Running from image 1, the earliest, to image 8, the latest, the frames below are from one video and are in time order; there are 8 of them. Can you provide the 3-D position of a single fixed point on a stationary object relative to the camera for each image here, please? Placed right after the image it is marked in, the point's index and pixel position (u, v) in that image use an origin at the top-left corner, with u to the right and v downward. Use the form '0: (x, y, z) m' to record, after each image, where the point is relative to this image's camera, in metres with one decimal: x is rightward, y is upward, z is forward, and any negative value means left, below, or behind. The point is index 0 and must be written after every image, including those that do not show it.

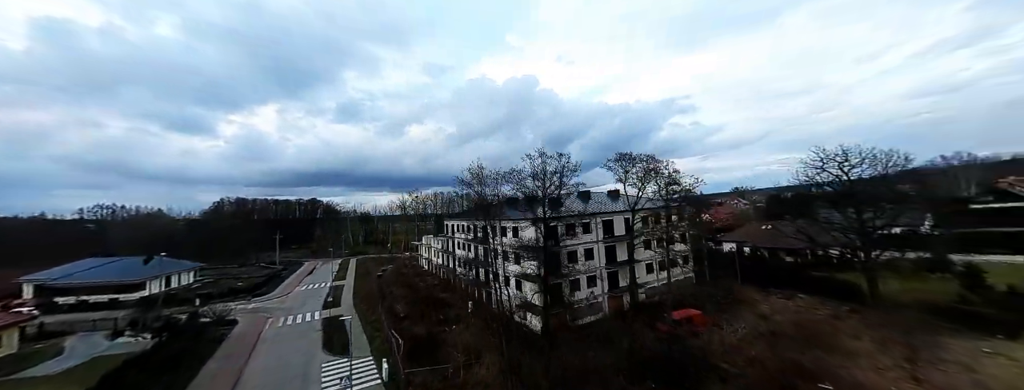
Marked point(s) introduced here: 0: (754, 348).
0: (+12.1, -7.5, +14.4) m
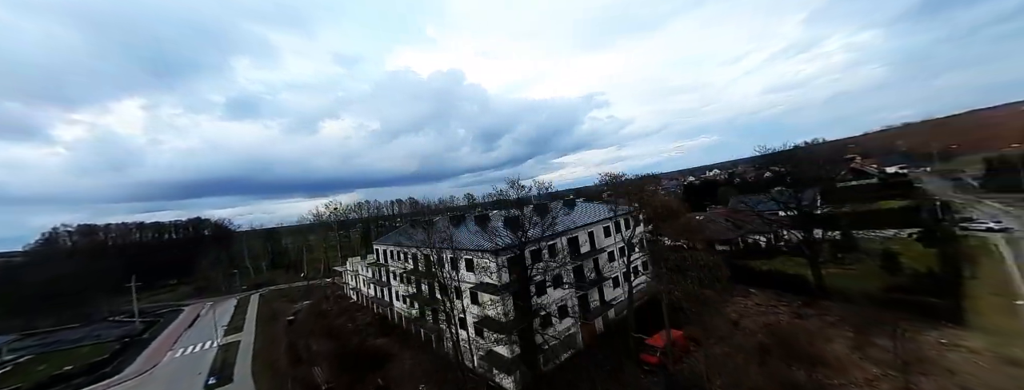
0: (+10.8, -8.0, +13.3) m
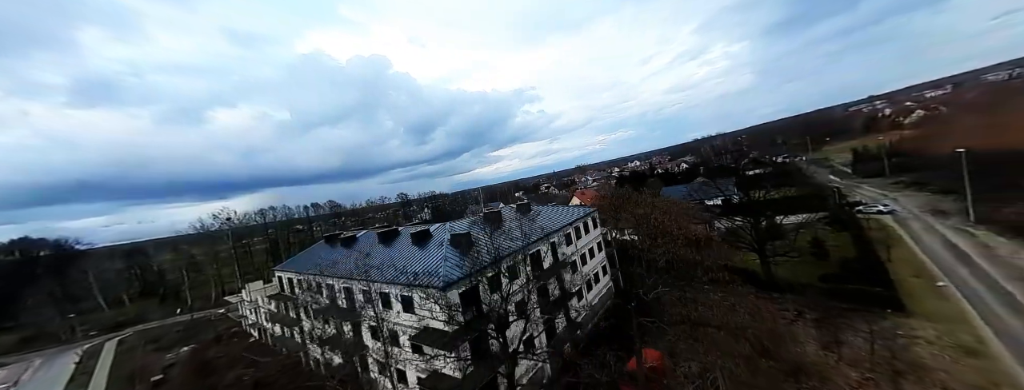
0: (+9.4, -8.1, +12.1) m
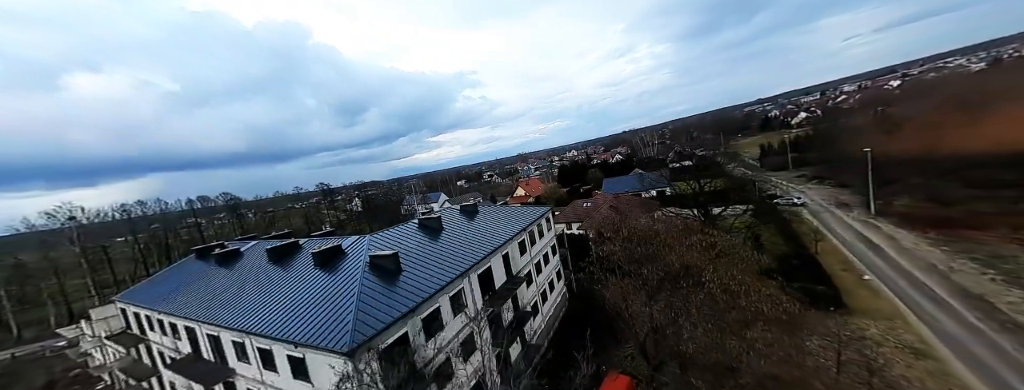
0: (+7.5, -8.2, +10.9) m
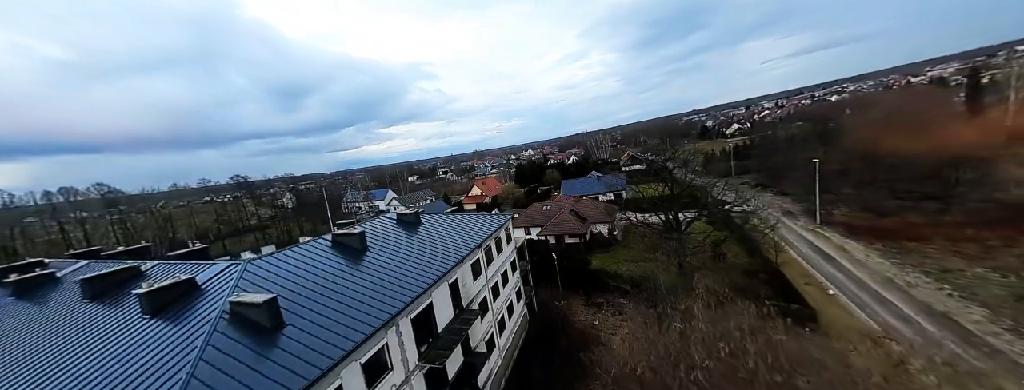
0: (+5.9, -8.7, +9.0) m
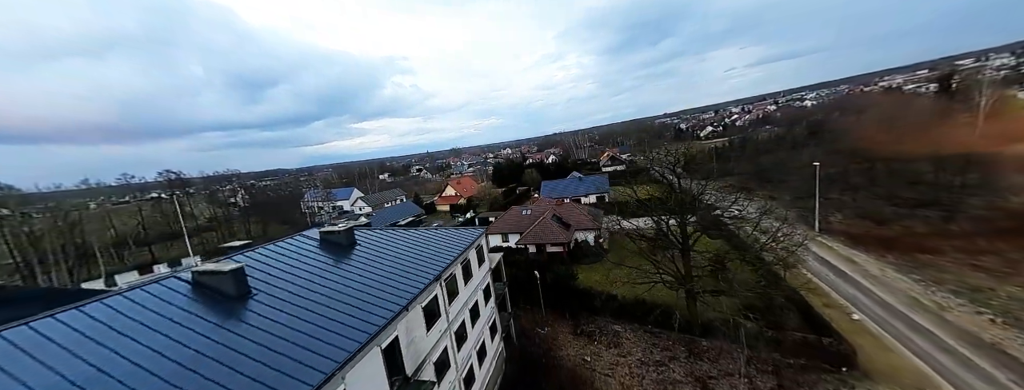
0: (+5.3, -9.0, +6.4) m
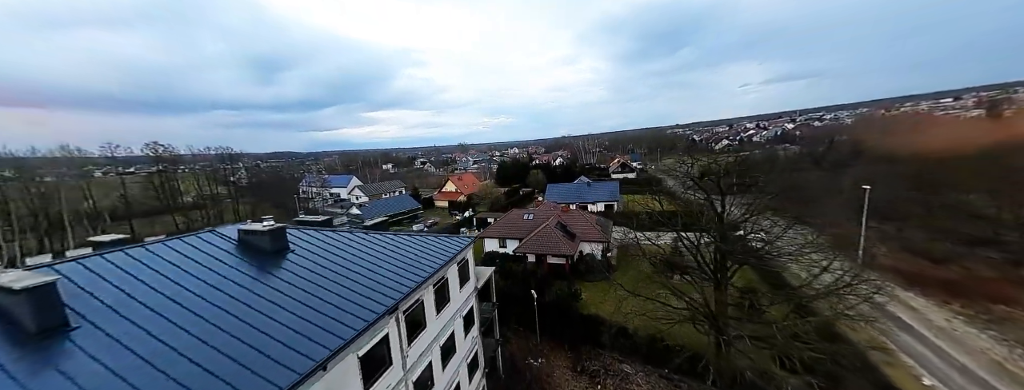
0: (+4.4, -9.5, +4.0) m
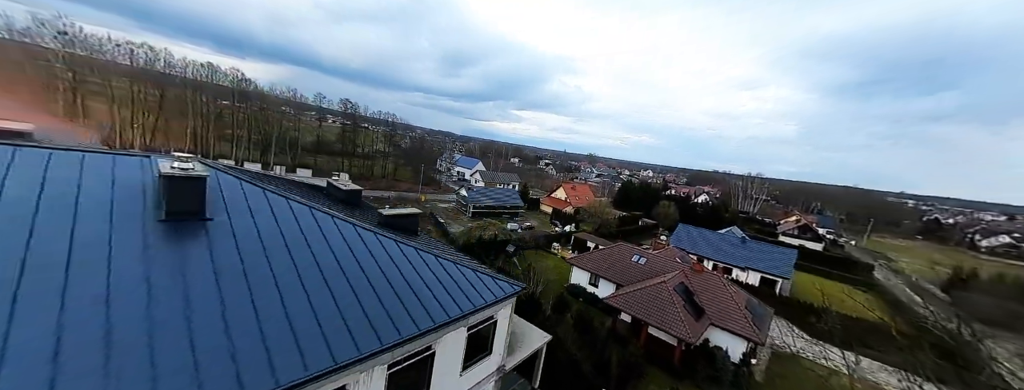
0: (+1.0, -10.5, -1.3) m
